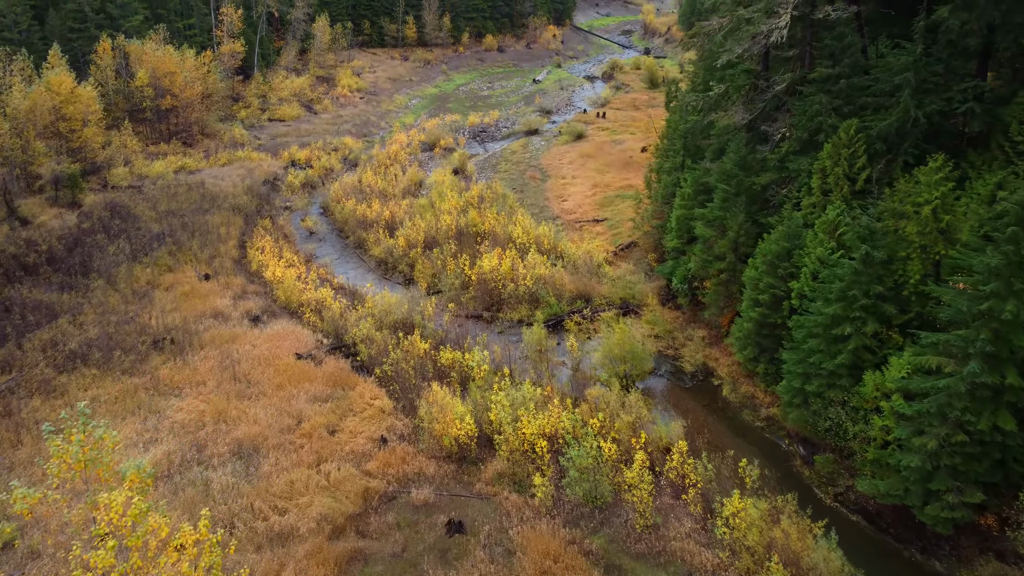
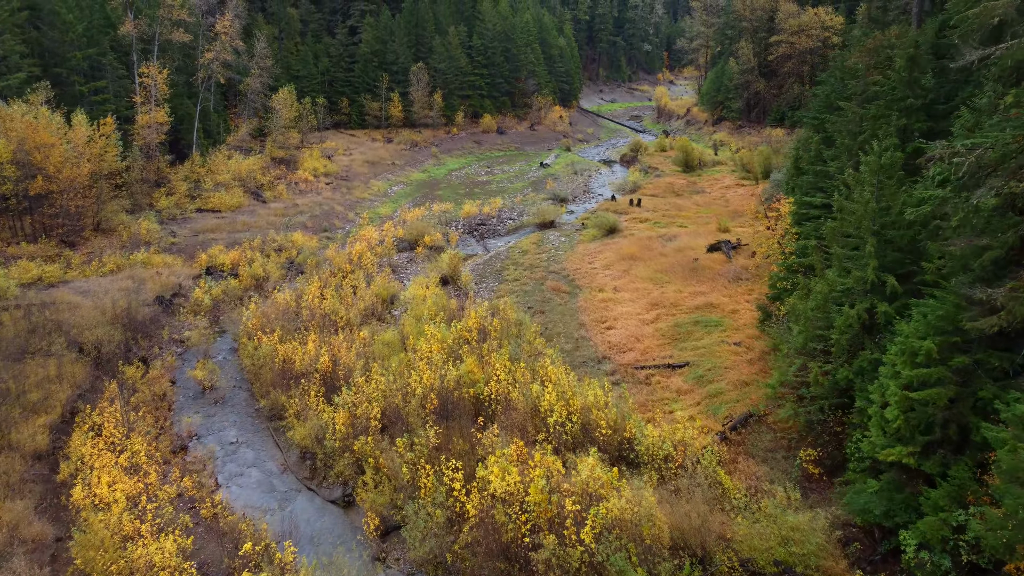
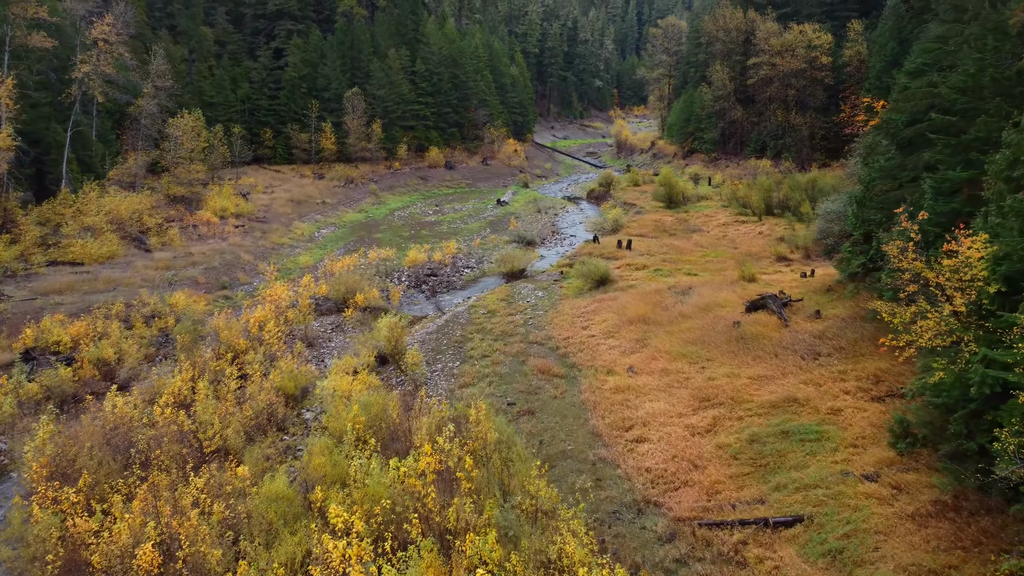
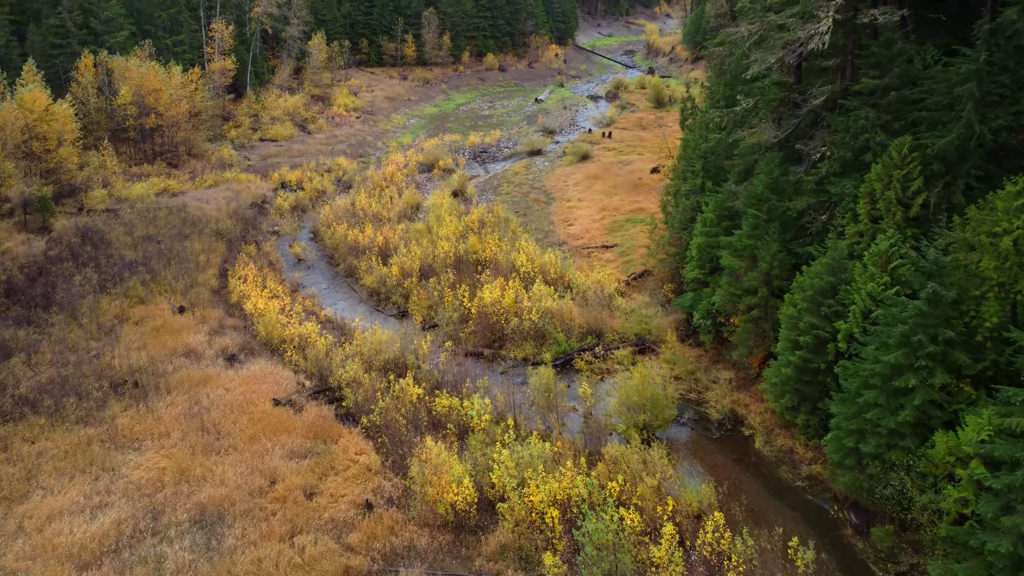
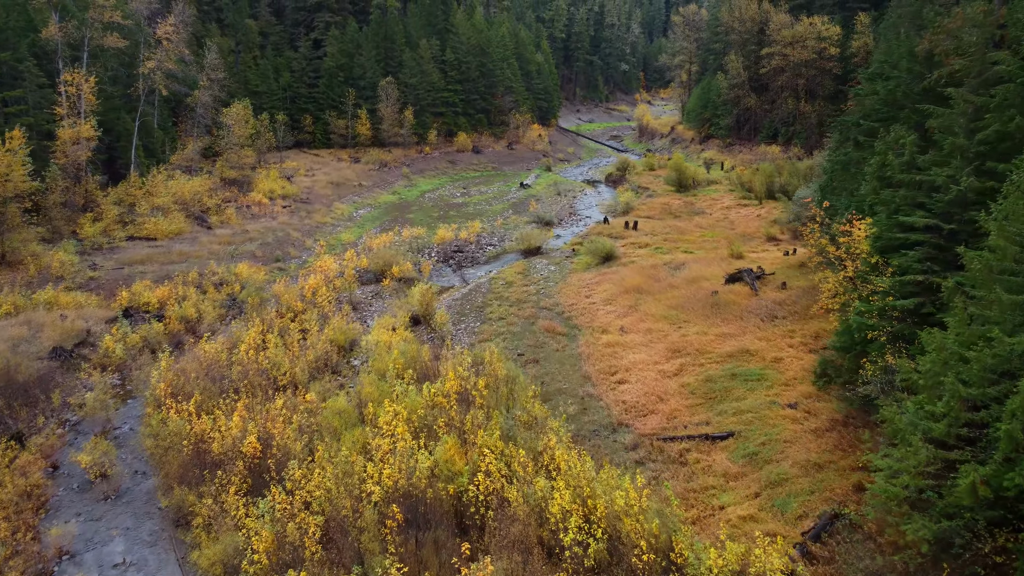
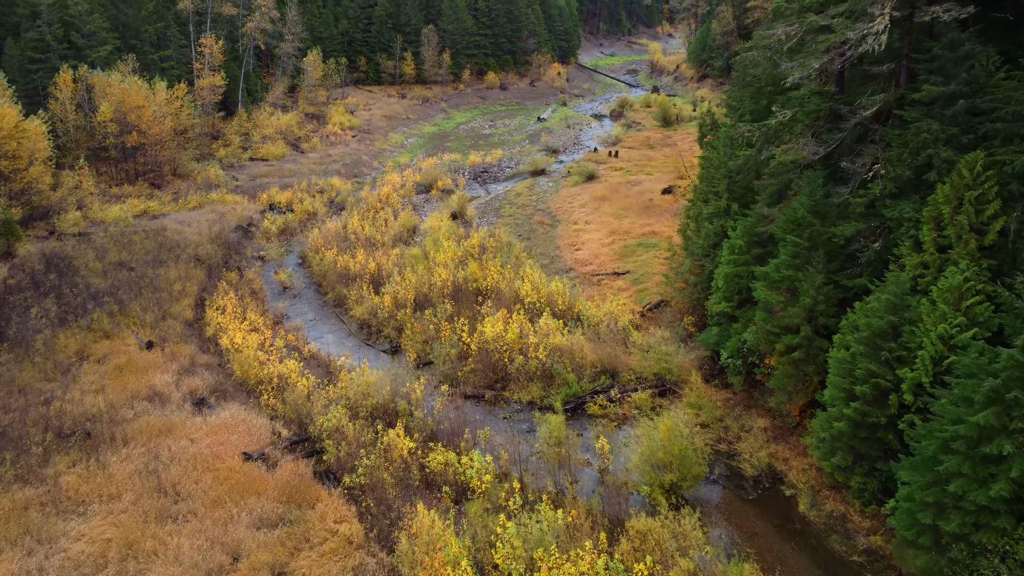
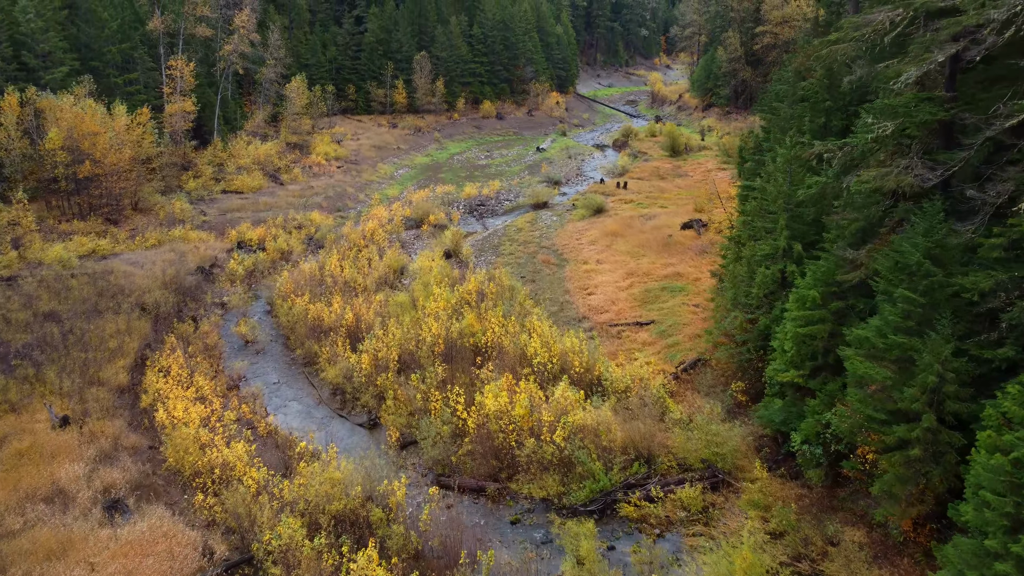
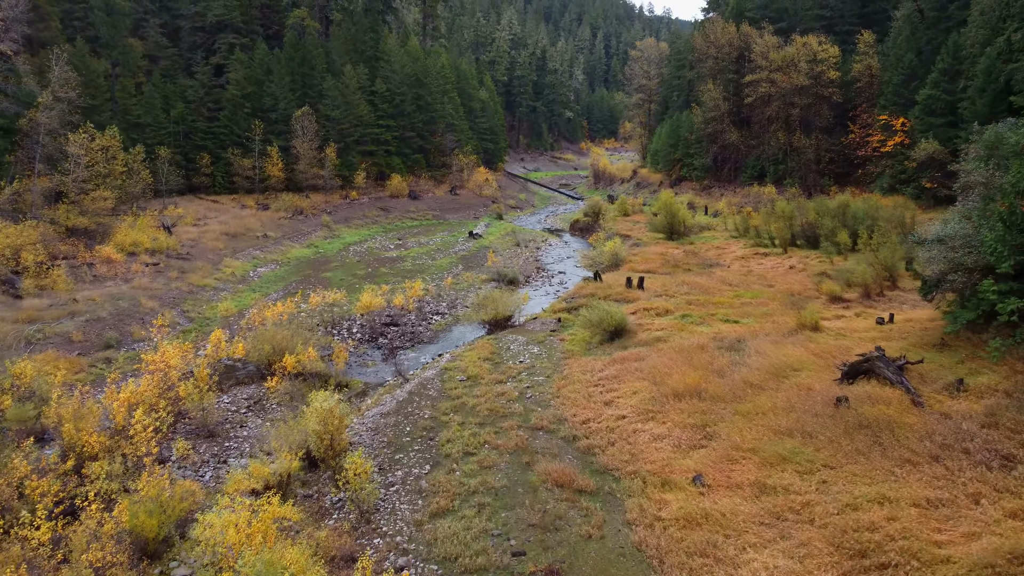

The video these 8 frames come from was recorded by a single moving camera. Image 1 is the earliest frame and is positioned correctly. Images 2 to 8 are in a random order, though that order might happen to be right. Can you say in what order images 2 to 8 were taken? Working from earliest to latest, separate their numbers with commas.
4, 6, 7, 2, 5, 3, 8
